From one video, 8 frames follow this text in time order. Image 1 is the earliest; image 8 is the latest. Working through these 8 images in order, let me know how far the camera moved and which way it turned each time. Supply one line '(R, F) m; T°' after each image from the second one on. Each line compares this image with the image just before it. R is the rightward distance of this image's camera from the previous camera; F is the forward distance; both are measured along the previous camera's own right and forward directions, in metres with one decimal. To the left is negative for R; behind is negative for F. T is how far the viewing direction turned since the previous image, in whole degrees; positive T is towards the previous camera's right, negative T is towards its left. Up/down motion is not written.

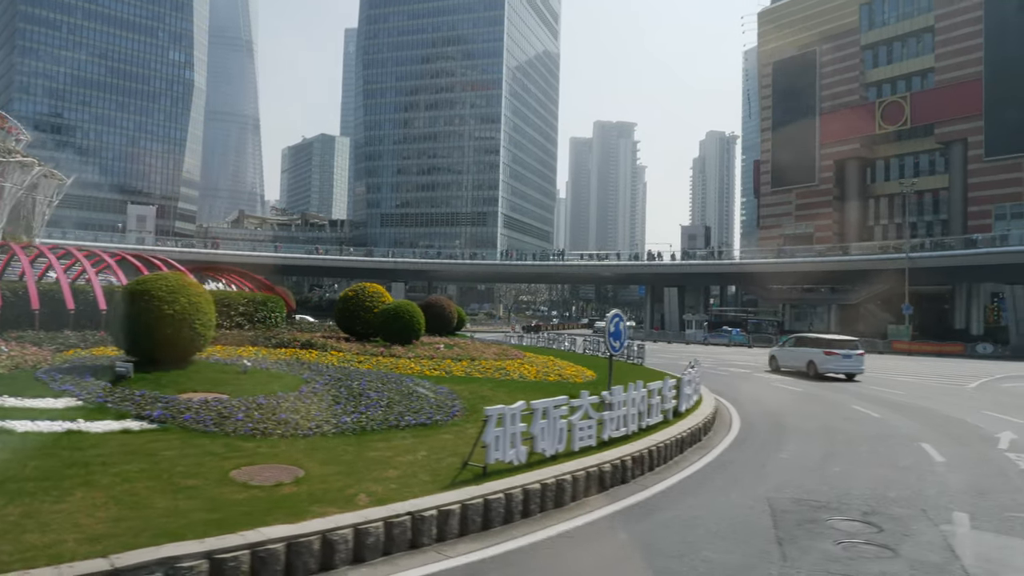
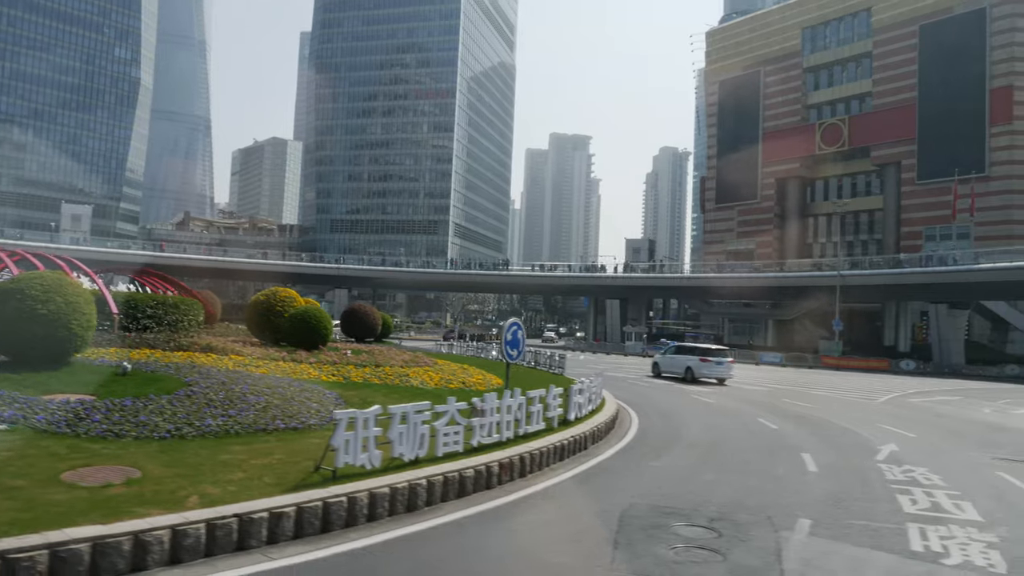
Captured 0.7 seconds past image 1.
(+1.1, -0.1) m; +3°
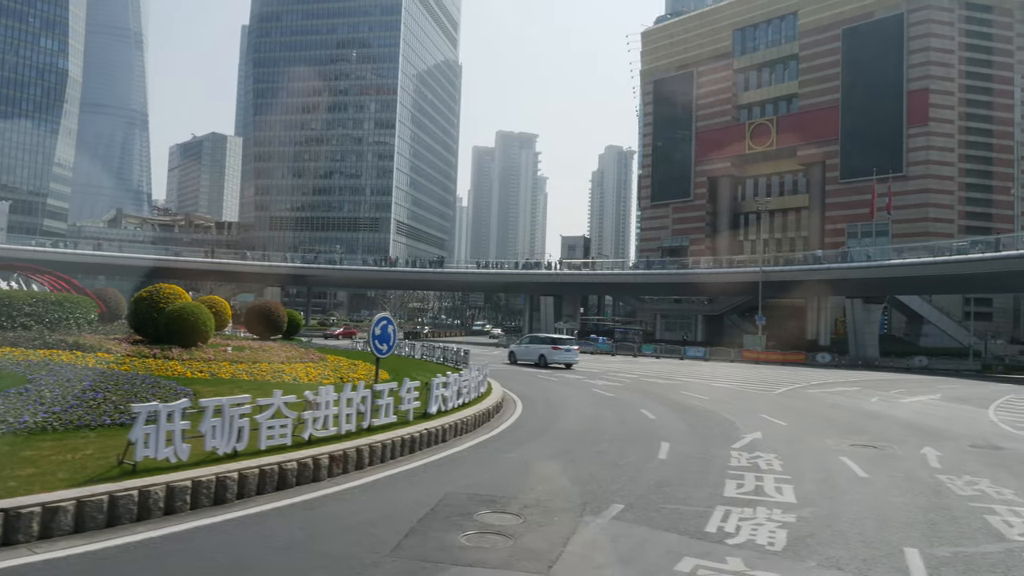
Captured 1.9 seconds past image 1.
(+1.5, -0.1) m; +4°
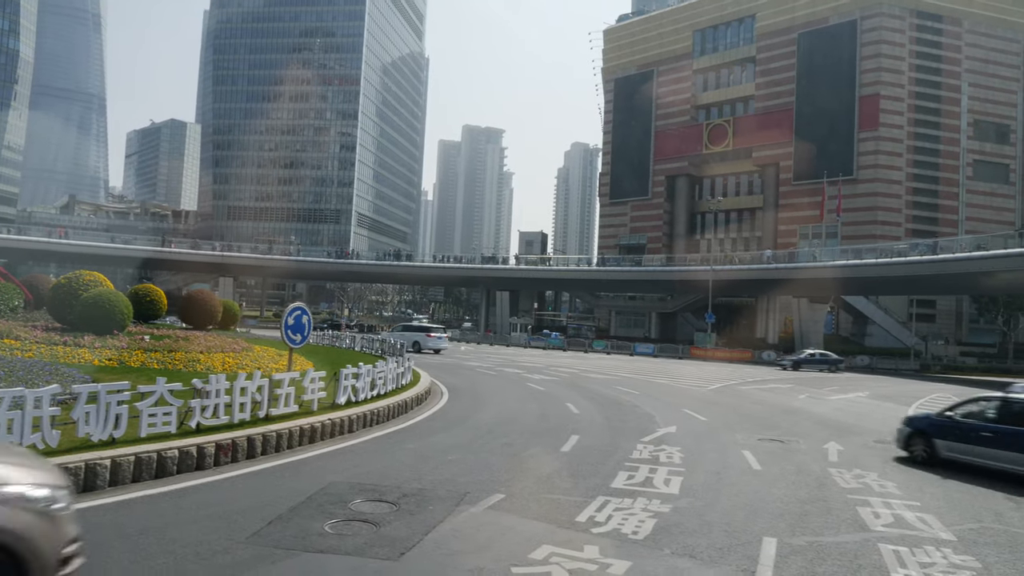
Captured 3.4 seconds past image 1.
(+1.0, -0.1) m; +2°
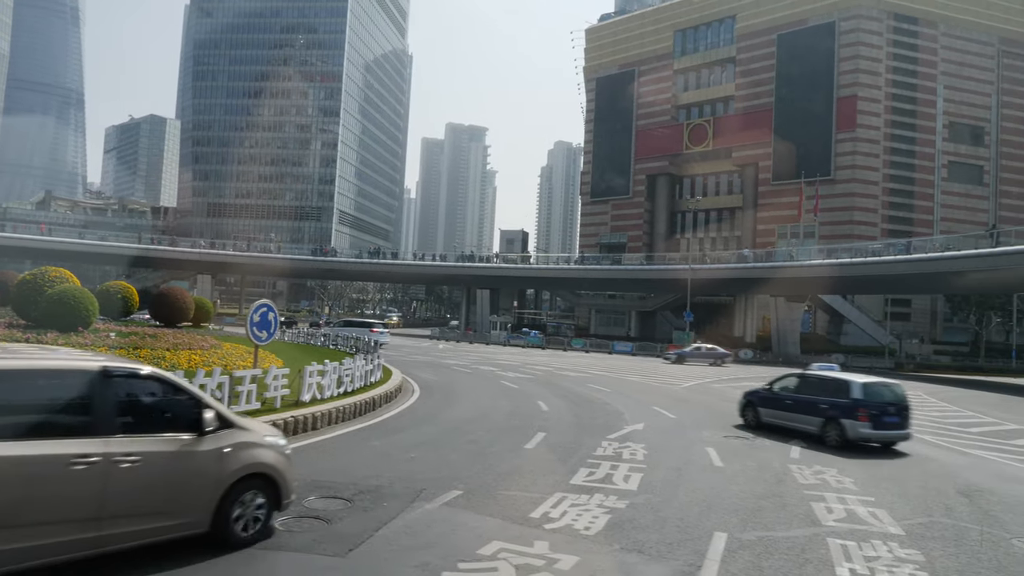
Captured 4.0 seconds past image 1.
(+0.3, 0.0) m; +1°
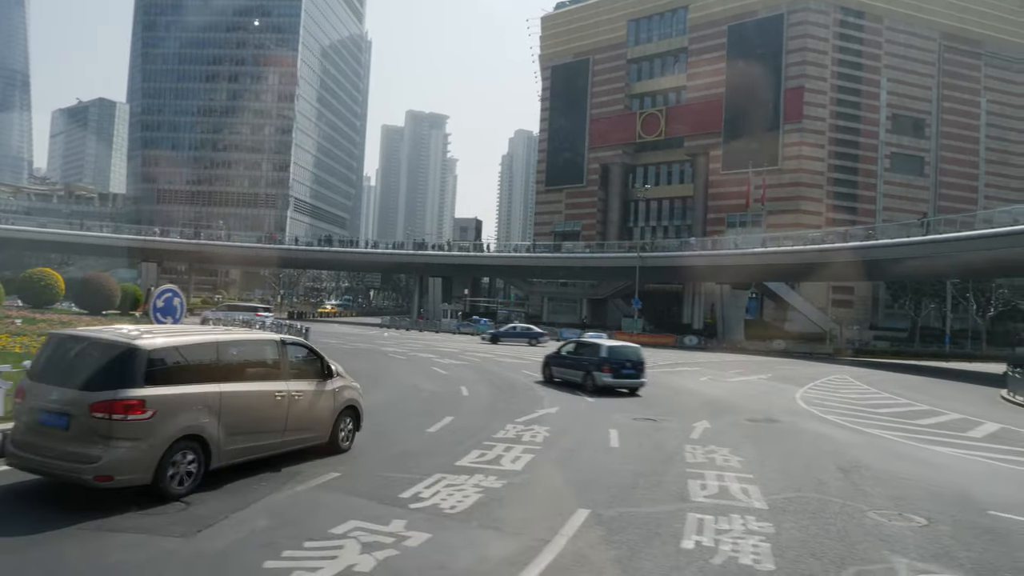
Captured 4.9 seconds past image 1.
(+1.0, -0.1) m; +3°
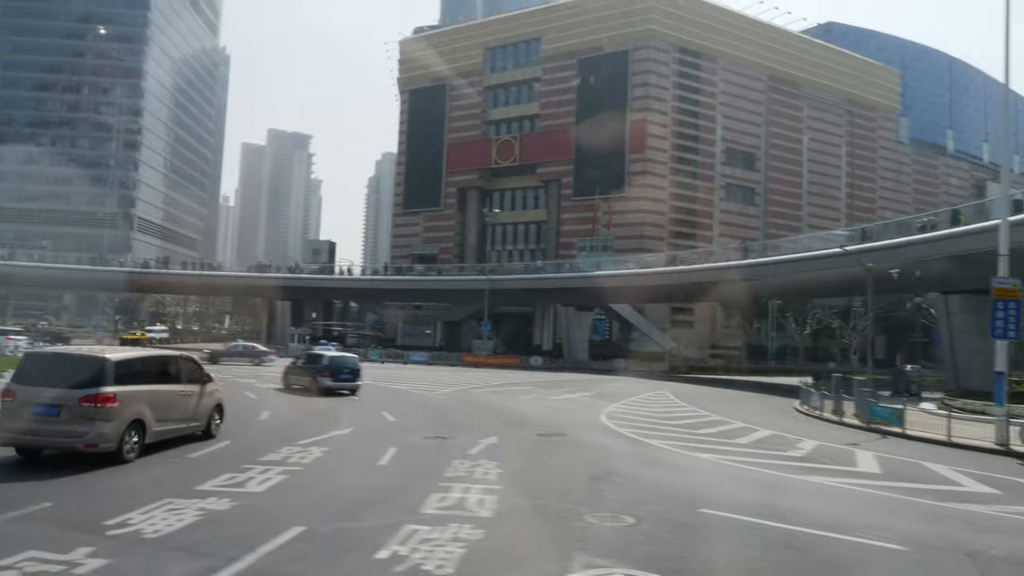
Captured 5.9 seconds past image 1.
(+1.7, -0.3) m; +10°
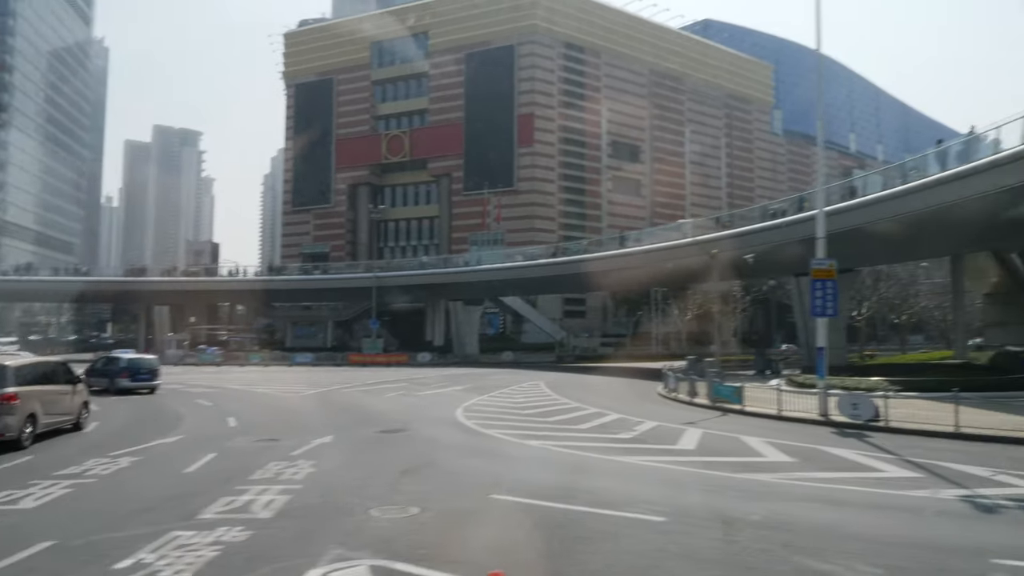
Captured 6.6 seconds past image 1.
(+1.6, -0.2) m; +7°
